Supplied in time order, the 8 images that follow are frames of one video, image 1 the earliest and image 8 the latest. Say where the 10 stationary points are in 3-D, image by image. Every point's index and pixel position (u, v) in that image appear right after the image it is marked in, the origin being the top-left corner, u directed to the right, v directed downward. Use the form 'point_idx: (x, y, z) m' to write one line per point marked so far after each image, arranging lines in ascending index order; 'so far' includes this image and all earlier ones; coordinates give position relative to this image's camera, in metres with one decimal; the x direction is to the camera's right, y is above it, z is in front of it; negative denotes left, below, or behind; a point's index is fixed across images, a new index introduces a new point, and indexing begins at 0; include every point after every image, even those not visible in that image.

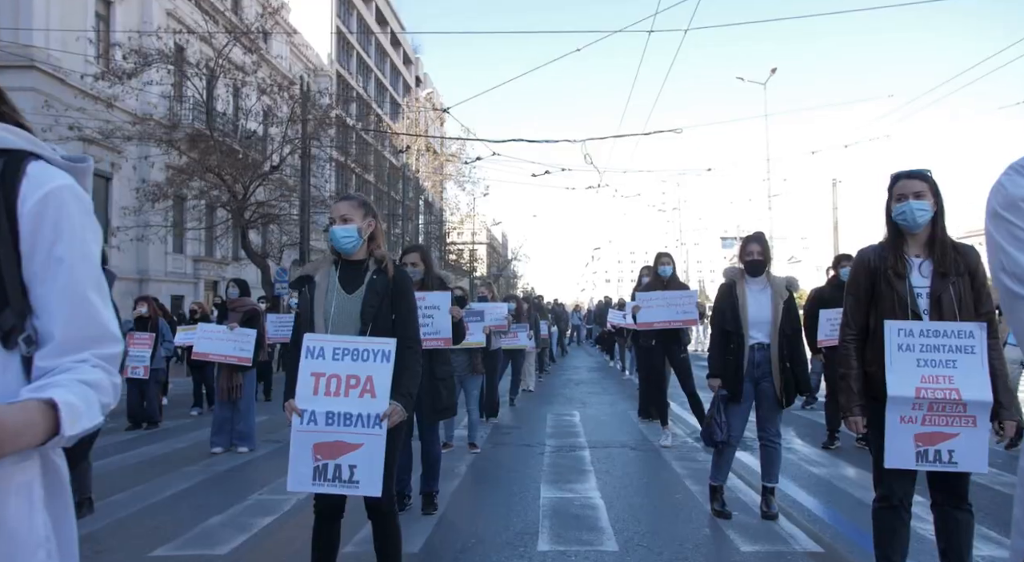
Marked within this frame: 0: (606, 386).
0: (+2.2, -2.5, +18.4) m
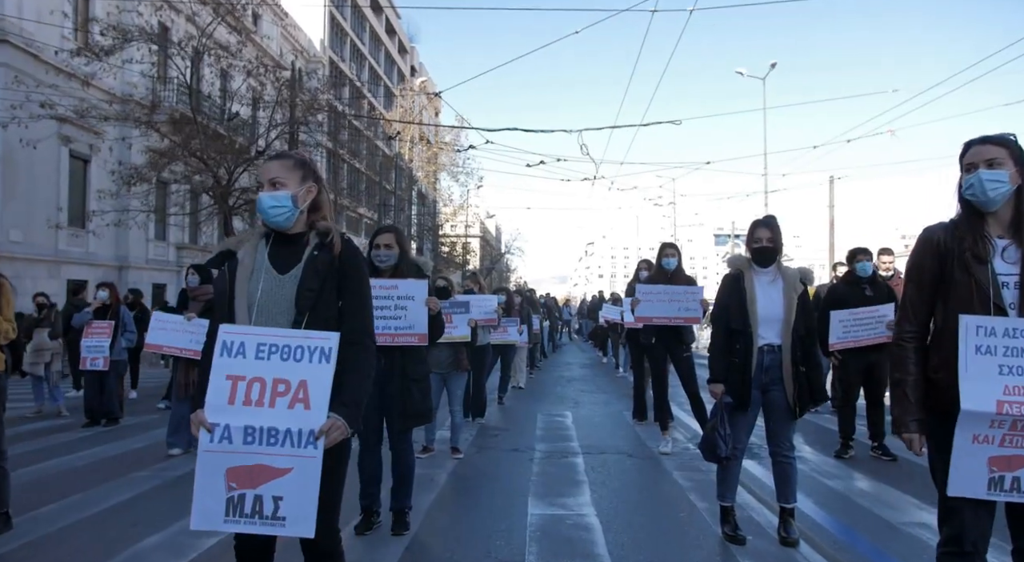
0: (+2.0, -2.3, +17.6) m
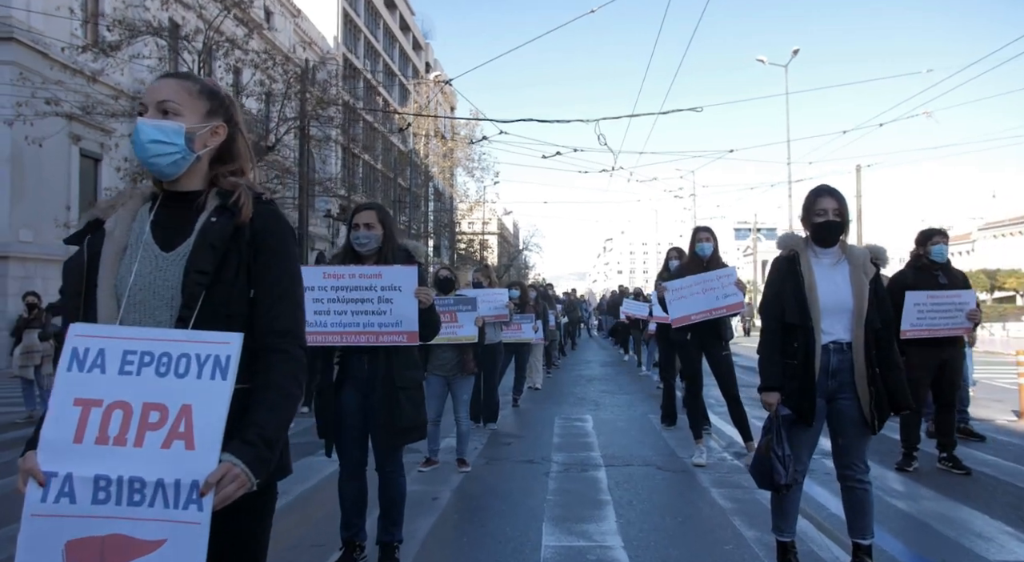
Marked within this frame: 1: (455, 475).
0: (+2.3, -2.2, +16.6) m
1: (-0.5, -1.8, +7.5) m
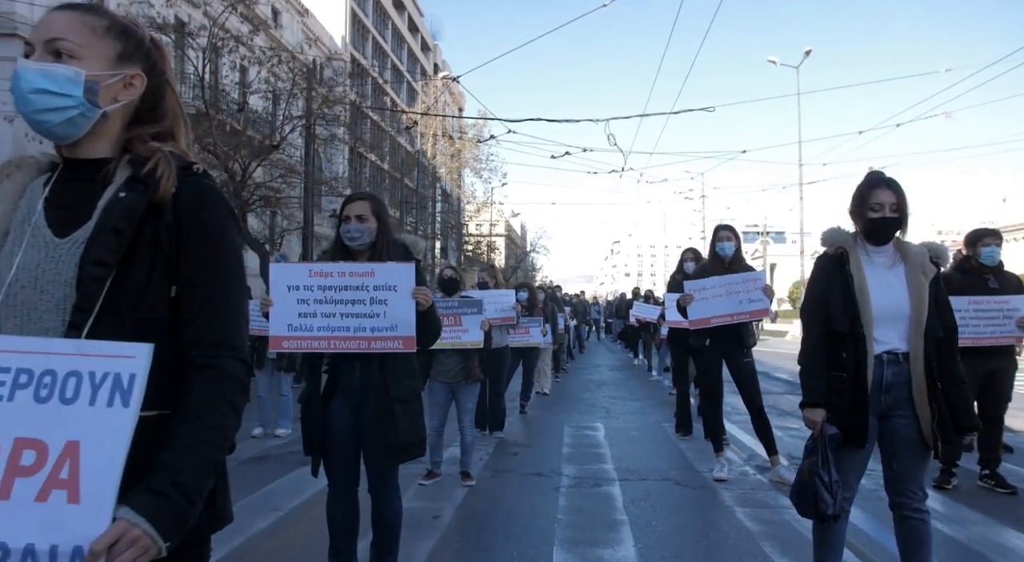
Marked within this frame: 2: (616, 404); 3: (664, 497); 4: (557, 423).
0: (+2.5, -2.2, +16.1) m
1: (-0.5, -1.8, +7.0) m
2: (+1.7, -2.1, +13.2) m
3: (+1.3, -1.8, +6.6) m
4: (+0.6, -2.0, +11.3) m
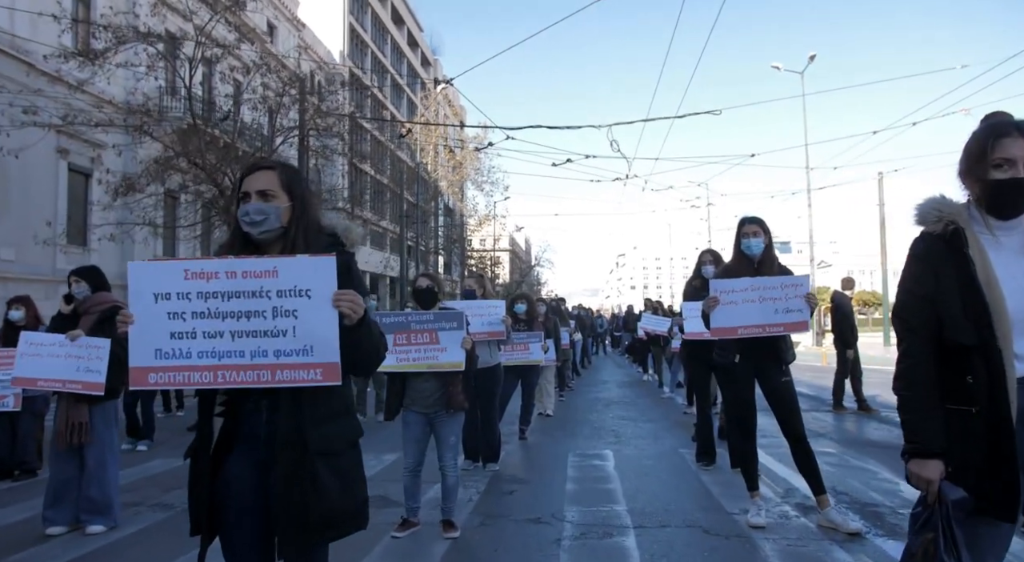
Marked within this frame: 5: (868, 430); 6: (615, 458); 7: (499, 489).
0: (+2.5, -2.4, +14.8) m
1: (-0.5, -1.9, +5.7) m
2: (+1.7, -2.2, +11.9) m
3: (+1.2, -1.8, +5.3) m
4: (+0.6, -2.1, +10.0) m
5: (+5.1, -2.1, +11.3) m
6: (+1.2, -2.1, +9.4) m
7: (-0.1, -2.0, +7.7) m
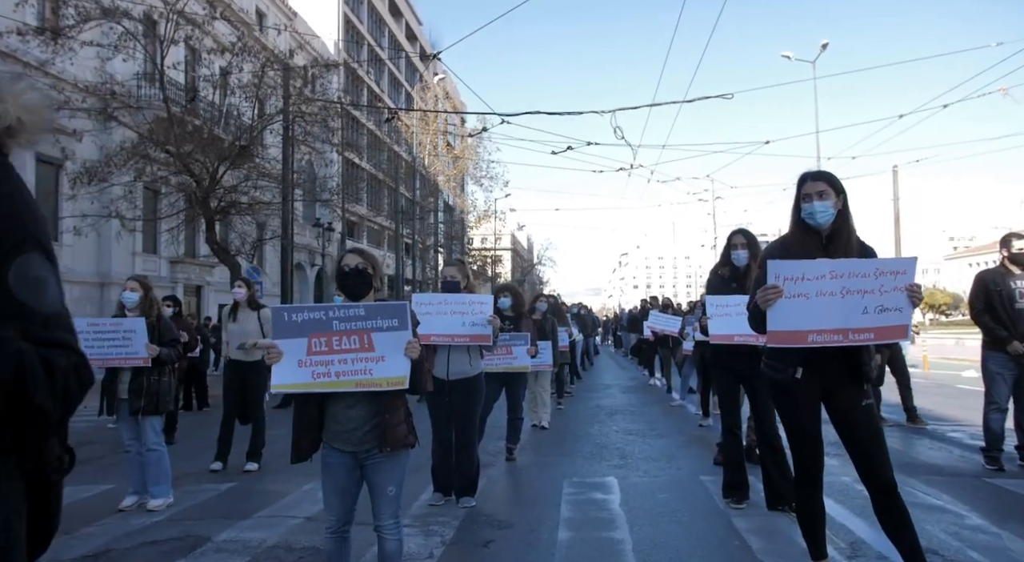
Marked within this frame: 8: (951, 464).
0: (+2.3, -2.3, +13.0) m
1: (-0.7, -1.8, +3.9) m
2: (+1.6, -2.1, +10.1) m
3: (+1.0, -1.7, +3.5) m
4: (+0.4, -2.0, +8.2) m
5: (+4.9, -2.0, +9.5) m
6: (+1.0, -2.0, +7.6) m
7: (-0.3, -1.9, +5.9) m
8: (+4.8, -2.0, +8.6) m
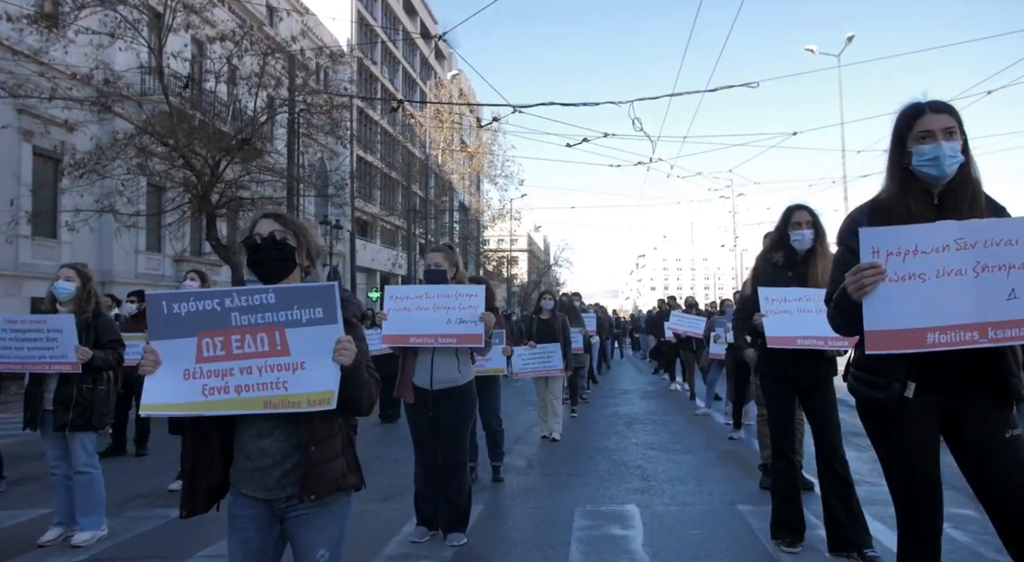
0: (+2.4, -2.2, +11.7) m
1: (-0.8, -1.7, +2.7) m
2: (+1.6, -2.0, +8.8) m
3: (+0.9, -1.6, +2.3) m
4: (+0.5, -2.0, +6.9) m
5: (+5.0, -2.0, +8.2) m
6: (+1.0, -1.9, +6.3) m
7: (-0.3, -1.8, +4.7) m
8: (+4.8, -1.9, +7.3) m
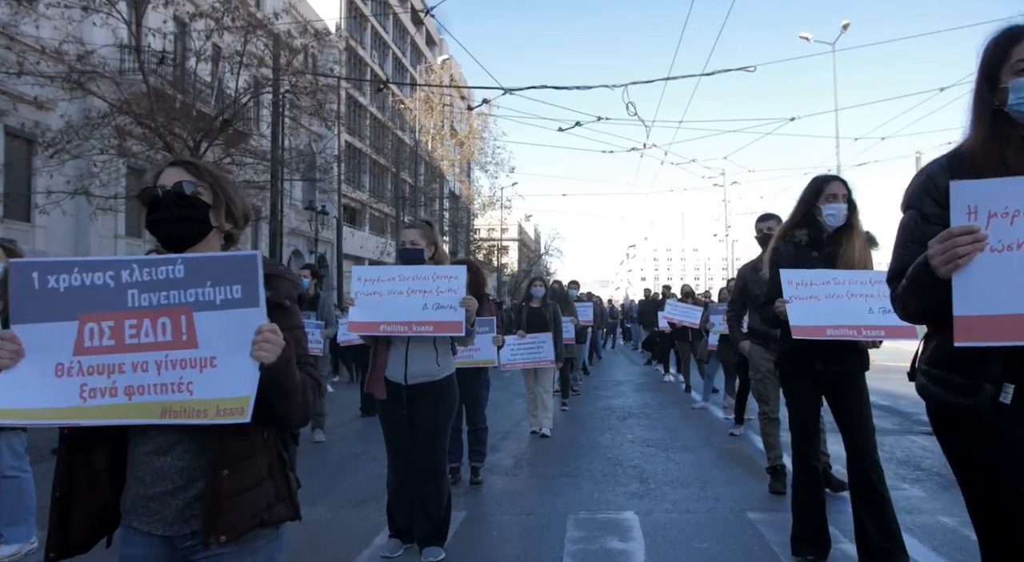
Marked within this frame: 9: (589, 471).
0: (+2.3, -2.0, +11.0) m
1: (-0.9, -1.6, +2.0) m
2: (+1.5, -1.9, +8.2) m
3: (+0.9, -1.6, +1.6) m
4: (+0.3, -1.8, +6.3) m
5: (+4.8, -1.8, +7.5) m
6: (+0.9, -1.8, +5.6) m
7: (-0.4, -1.7, +4.0) m
8: (+4.7, -1.8, +6.7) m
9: (+0.8, -1.9, +7.8) m
